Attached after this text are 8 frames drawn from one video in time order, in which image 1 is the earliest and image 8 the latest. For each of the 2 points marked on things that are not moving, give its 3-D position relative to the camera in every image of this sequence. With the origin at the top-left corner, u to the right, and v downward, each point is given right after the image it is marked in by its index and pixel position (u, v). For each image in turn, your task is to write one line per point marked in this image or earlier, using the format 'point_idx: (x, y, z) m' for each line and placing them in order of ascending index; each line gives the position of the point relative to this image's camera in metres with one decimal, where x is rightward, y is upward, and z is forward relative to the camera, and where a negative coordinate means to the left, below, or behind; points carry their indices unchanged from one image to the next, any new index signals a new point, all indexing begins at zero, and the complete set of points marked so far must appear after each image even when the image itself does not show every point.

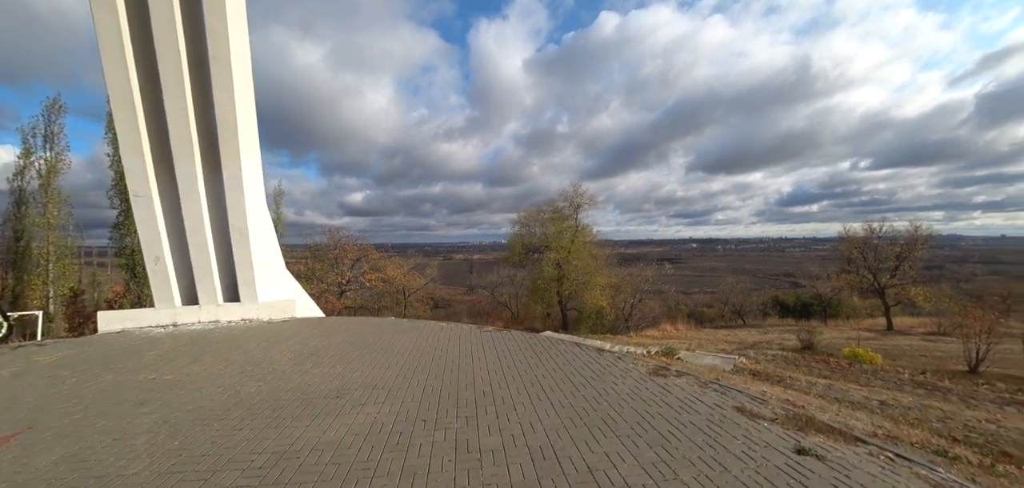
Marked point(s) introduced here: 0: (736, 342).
0: (+10.5, -4.6, +18.3) m
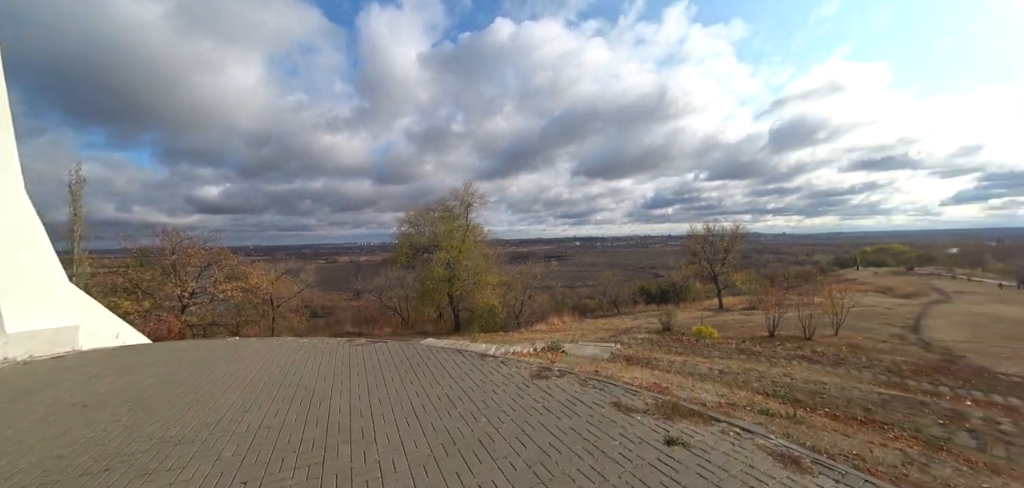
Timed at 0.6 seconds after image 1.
0: (+5.3, -4.5, +20.4) m
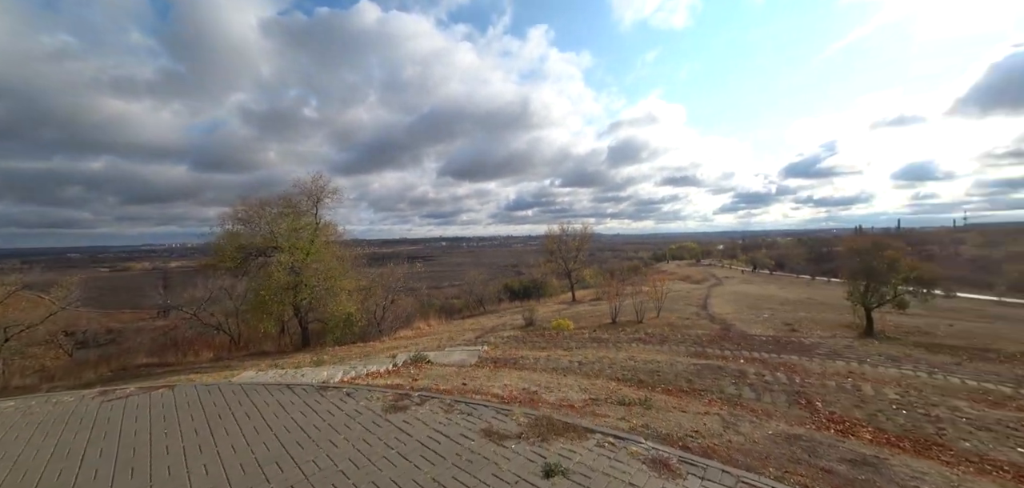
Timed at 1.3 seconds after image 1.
0: (-1.8, -4.5, +20.4) m
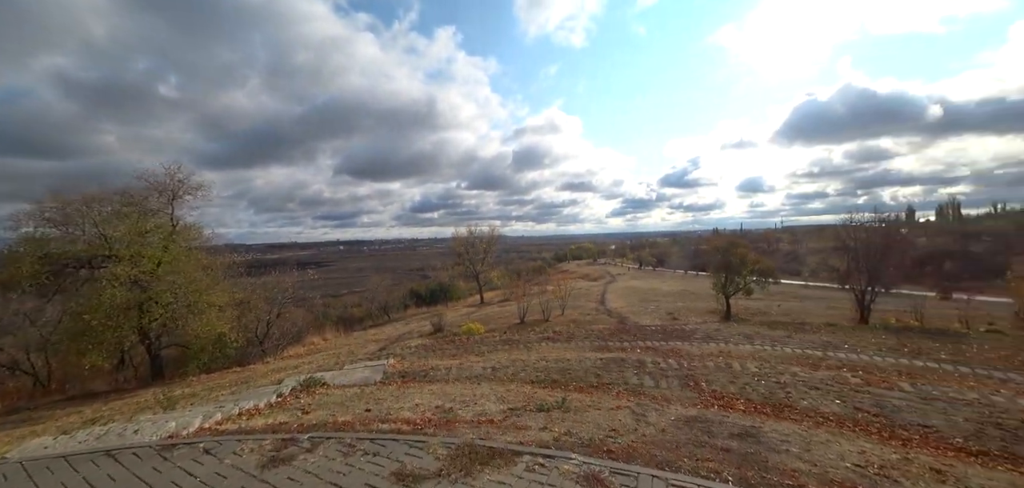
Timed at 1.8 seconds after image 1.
0: (-6.4, -4.7, +19.0) m
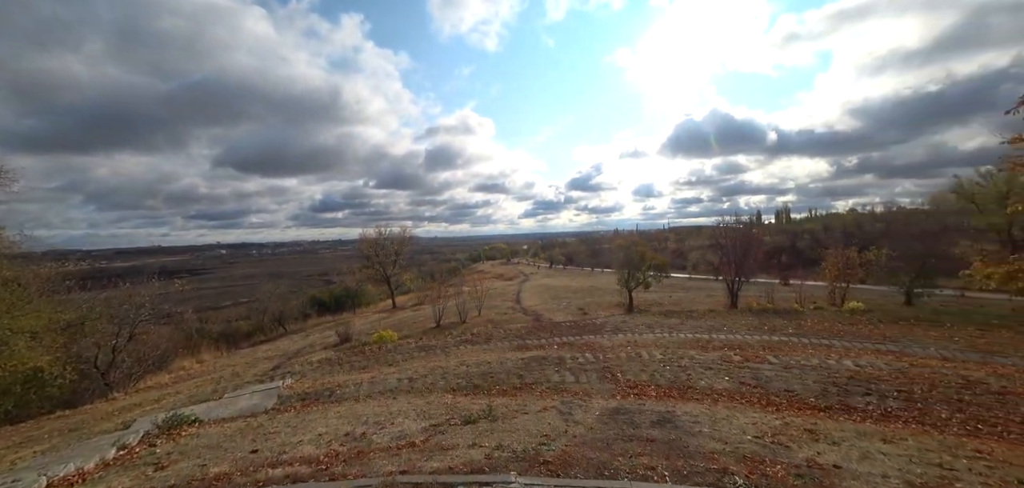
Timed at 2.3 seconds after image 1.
0: (-10.2, -4.8, +16.8) m
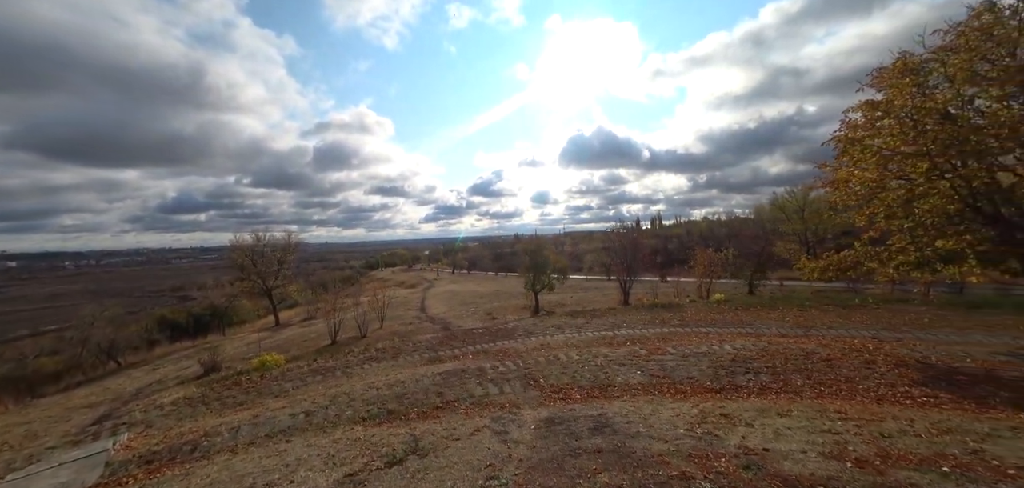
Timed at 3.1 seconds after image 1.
0: (-13.5, -5.1, +13.0) m
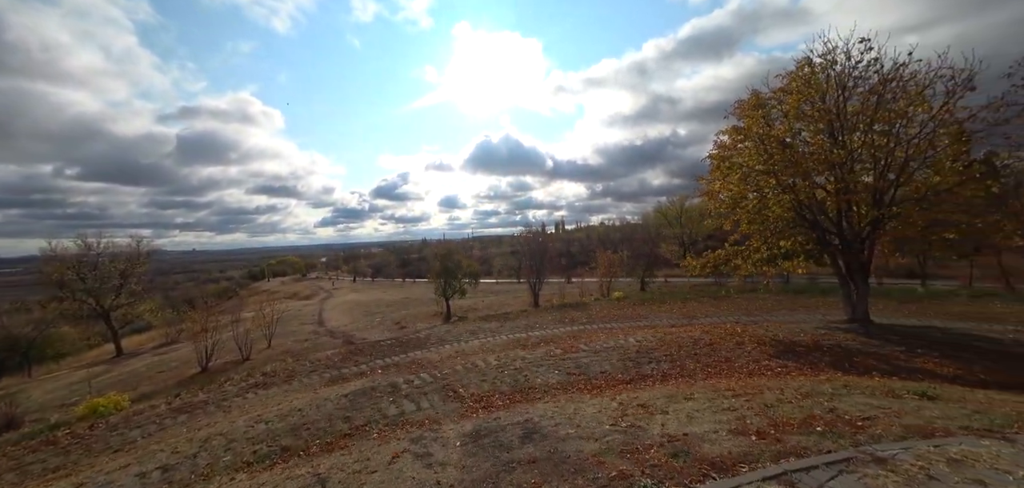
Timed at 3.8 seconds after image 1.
0: (-15.8, -5.5, +9.0) m
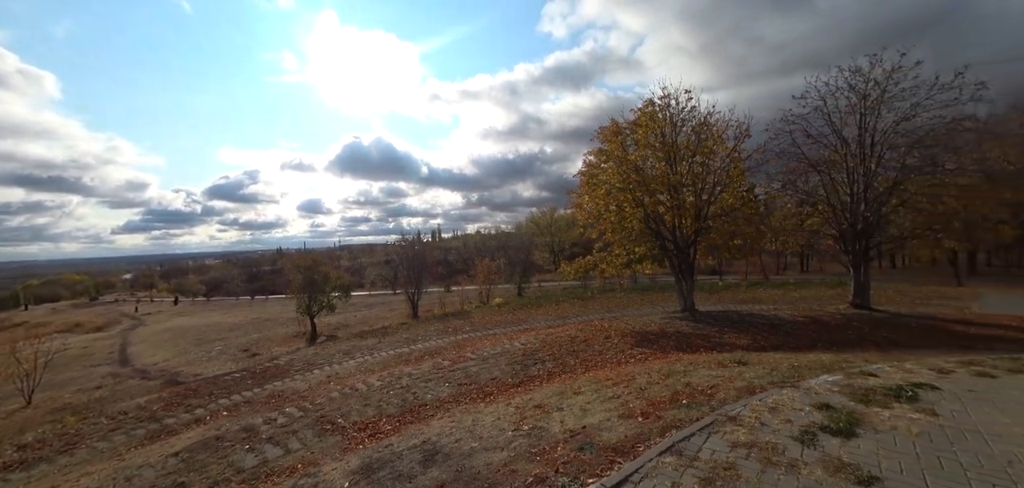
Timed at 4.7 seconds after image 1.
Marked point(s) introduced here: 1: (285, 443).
0: (-17.3, -6.1, +3.3) m
1: (-3.9, -3.5, +6.7) m
